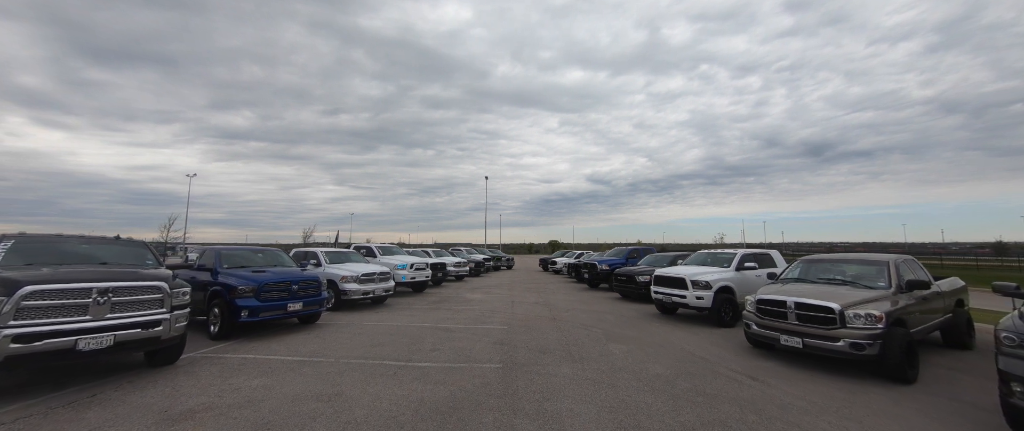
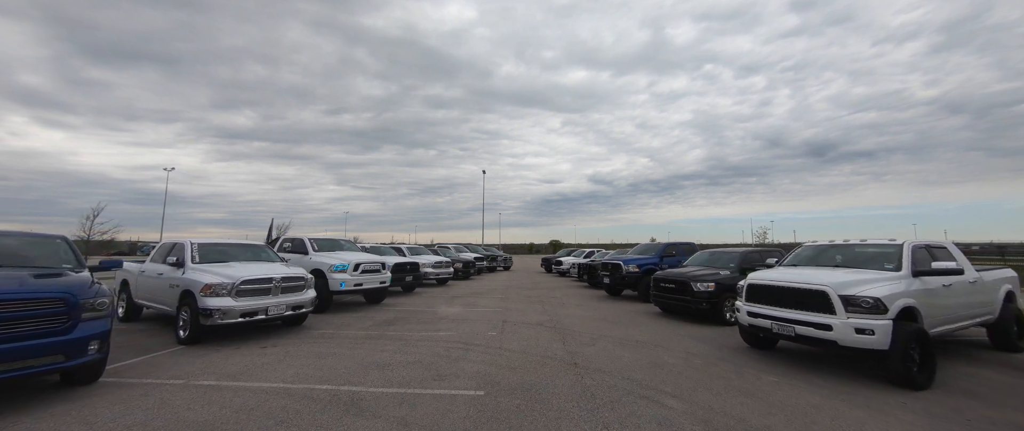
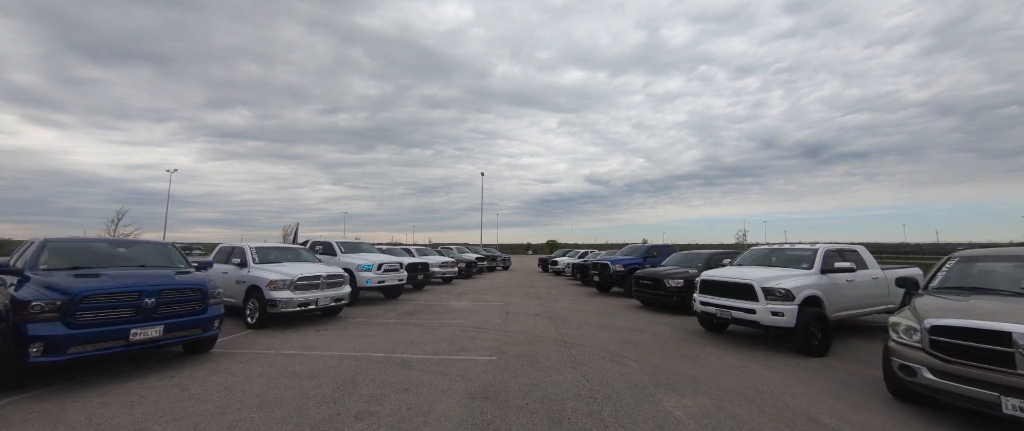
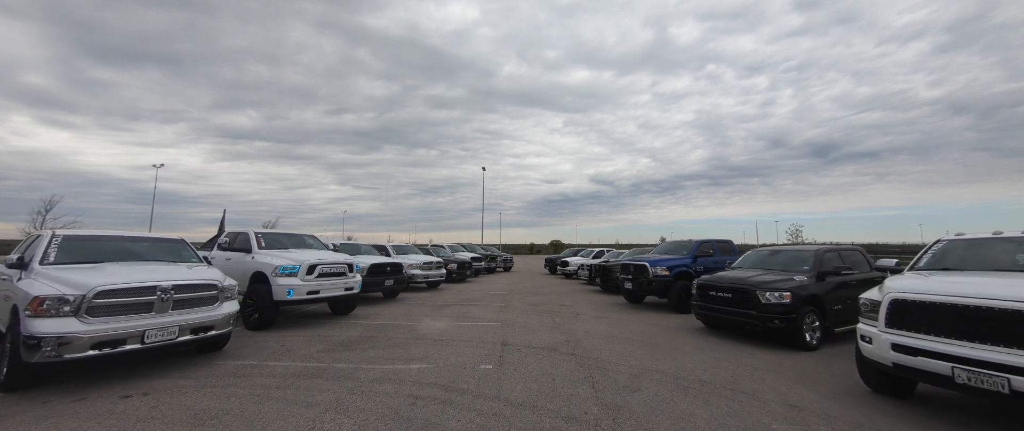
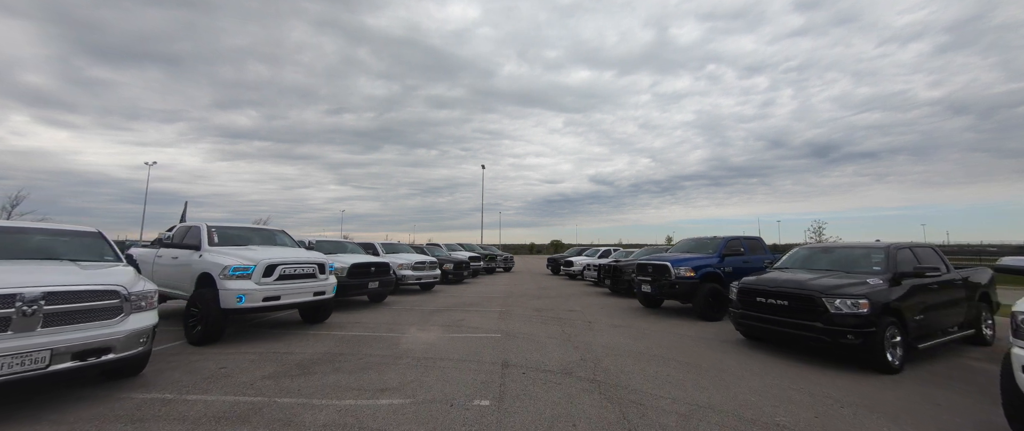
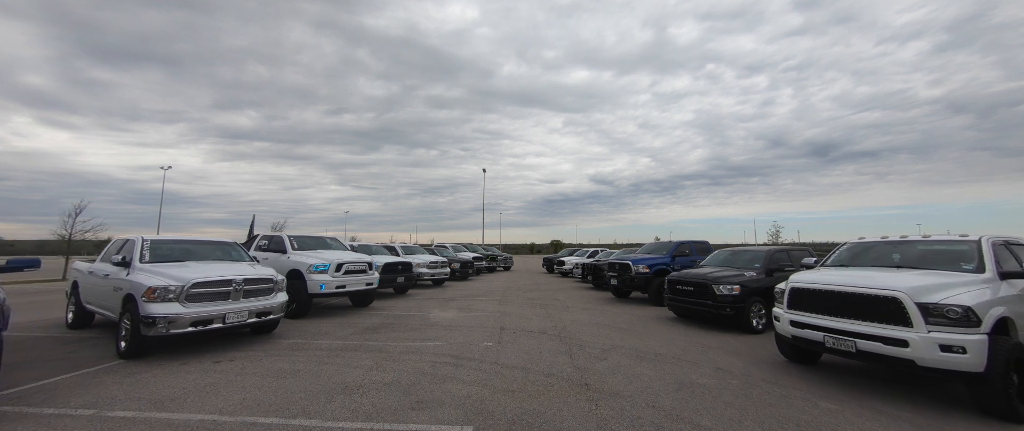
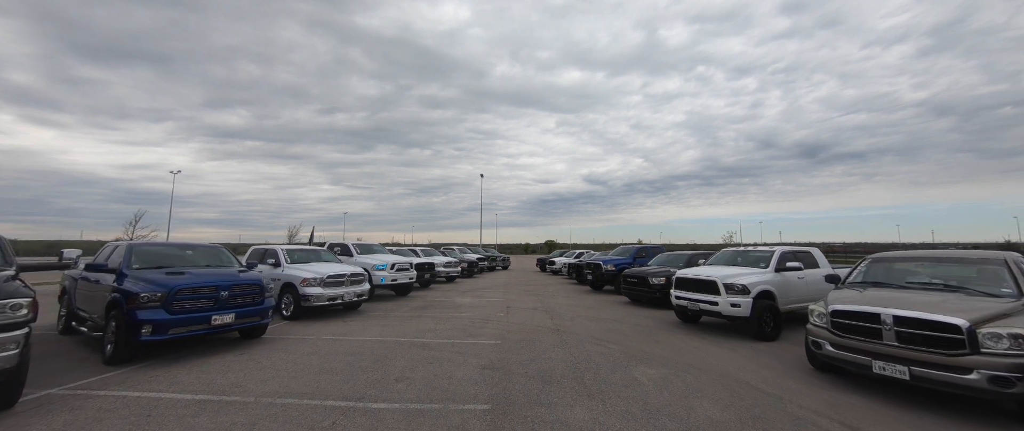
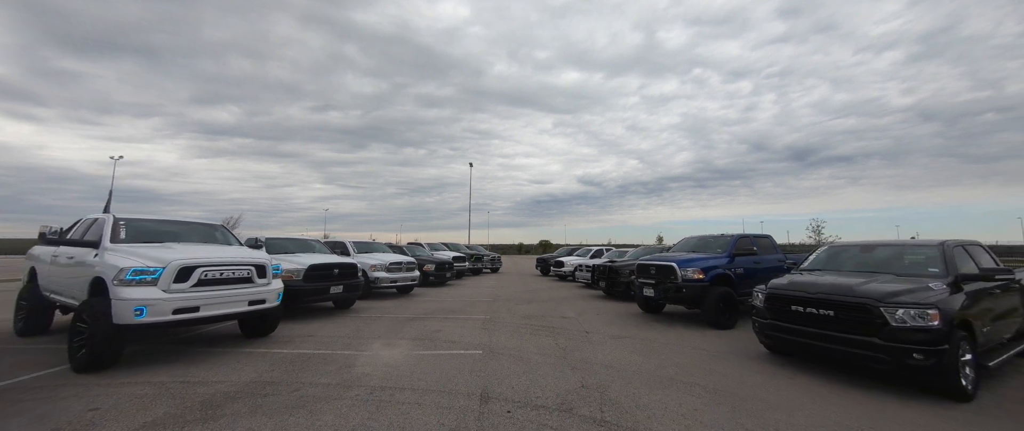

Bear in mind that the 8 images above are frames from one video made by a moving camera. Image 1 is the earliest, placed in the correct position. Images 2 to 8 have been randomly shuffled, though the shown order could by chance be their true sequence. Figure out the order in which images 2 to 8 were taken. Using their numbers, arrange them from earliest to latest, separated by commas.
7, 3, 2, 6, 4, 5, 8
